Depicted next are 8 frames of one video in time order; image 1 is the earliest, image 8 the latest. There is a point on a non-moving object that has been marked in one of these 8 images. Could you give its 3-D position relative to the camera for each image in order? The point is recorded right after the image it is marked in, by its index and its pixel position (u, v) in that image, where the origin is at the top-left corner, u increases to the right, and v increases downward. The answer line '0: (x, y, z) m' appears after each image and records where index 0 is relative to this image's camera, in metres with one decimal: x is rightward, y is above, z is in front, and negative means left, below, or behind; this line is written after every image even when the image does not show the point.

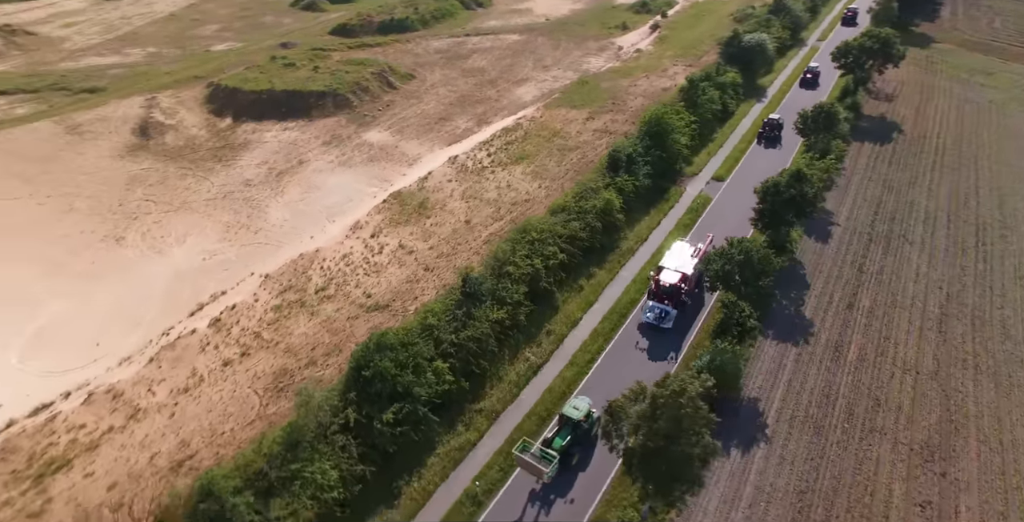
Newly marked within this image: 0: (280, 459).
0: (-6.9, -6.2, +19.0) m
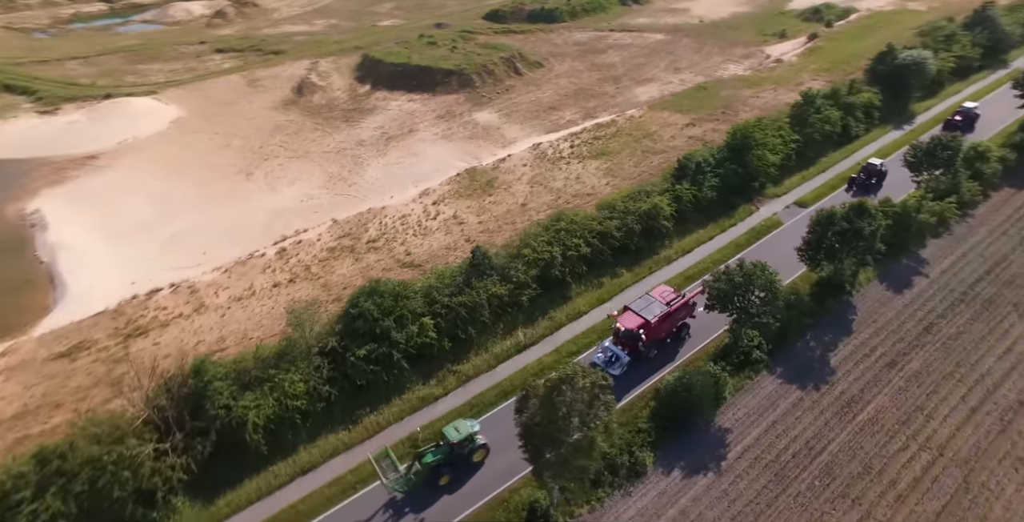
0: (-9.3, -3.9, +23.0) m
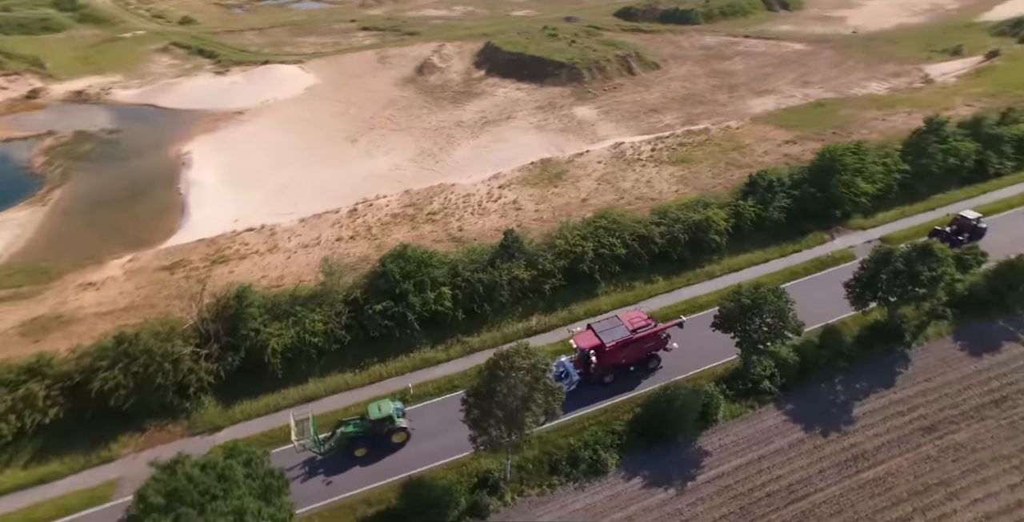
0: (-9.5, -1.7, +26.4) m
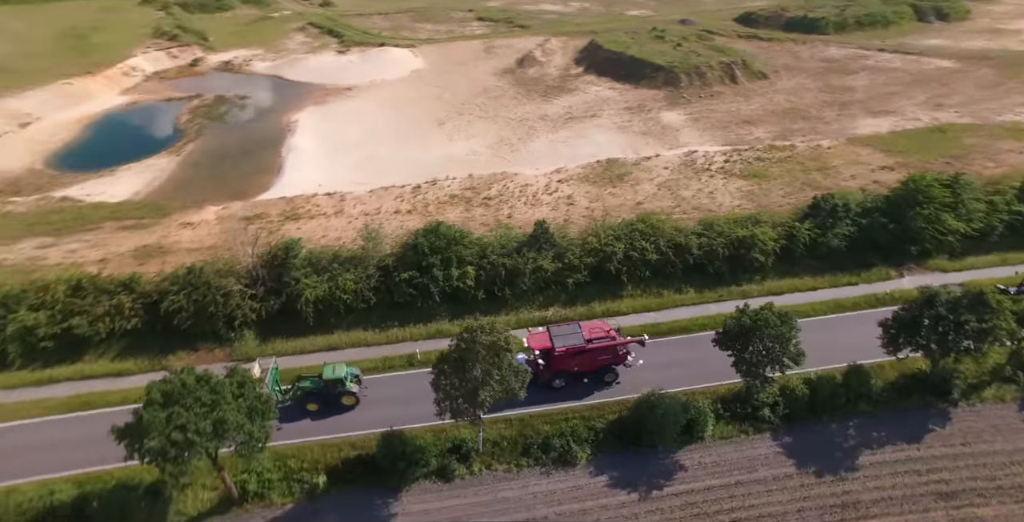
0: (-8.6, +0.1, +29.3) m
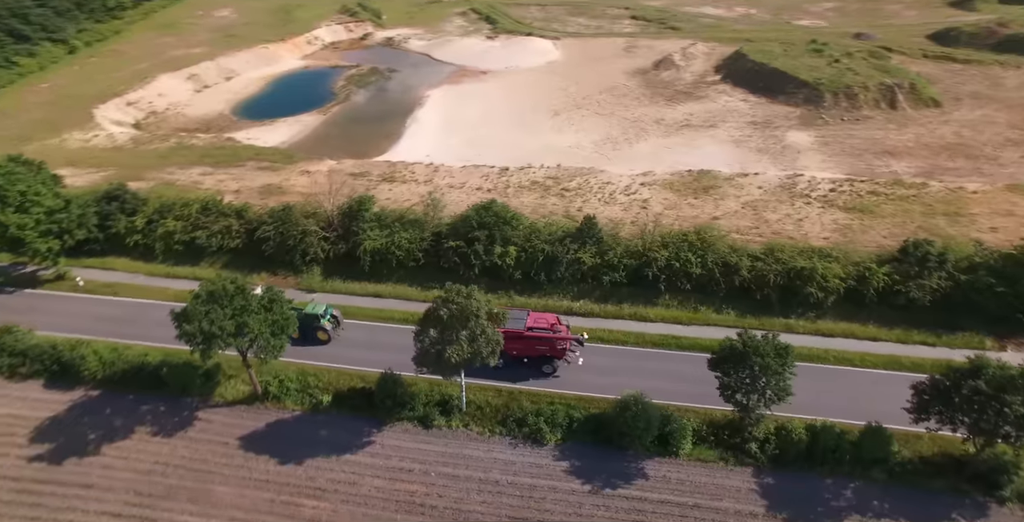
0: (-6.2, +2.3, +32.8) m
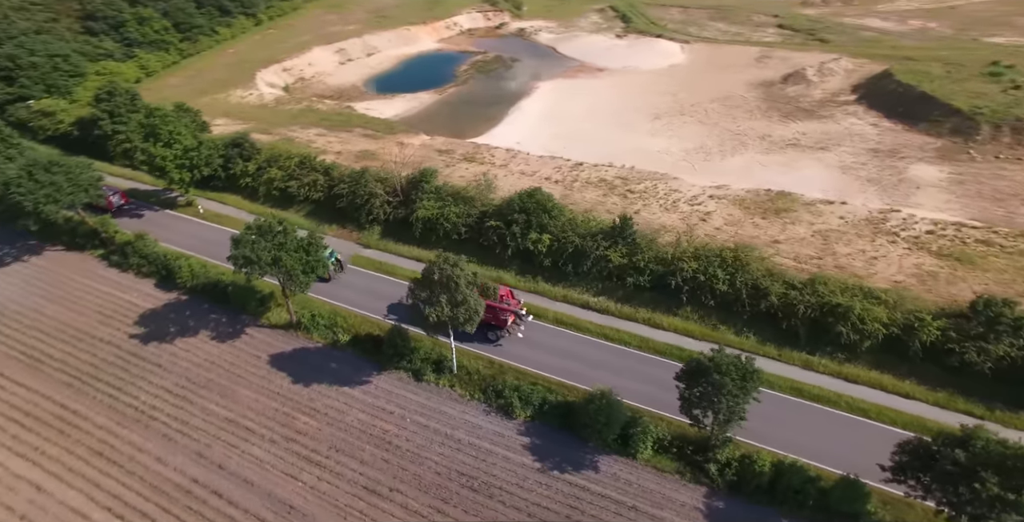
0: (-3.4, +3.9, +35.5) m
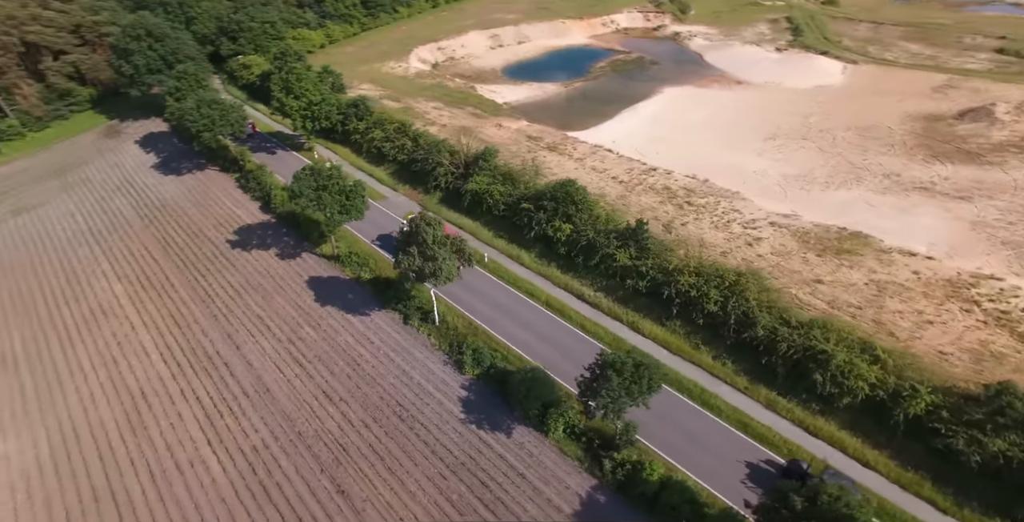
0: (-0.2, +5.5, +38.5) m
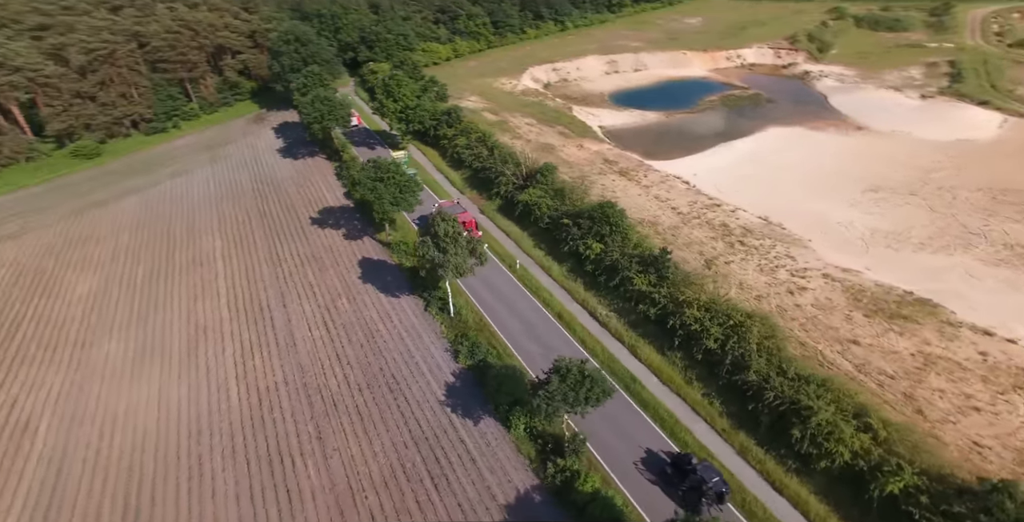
0: (+3.4, +4.6, +39.7) m
